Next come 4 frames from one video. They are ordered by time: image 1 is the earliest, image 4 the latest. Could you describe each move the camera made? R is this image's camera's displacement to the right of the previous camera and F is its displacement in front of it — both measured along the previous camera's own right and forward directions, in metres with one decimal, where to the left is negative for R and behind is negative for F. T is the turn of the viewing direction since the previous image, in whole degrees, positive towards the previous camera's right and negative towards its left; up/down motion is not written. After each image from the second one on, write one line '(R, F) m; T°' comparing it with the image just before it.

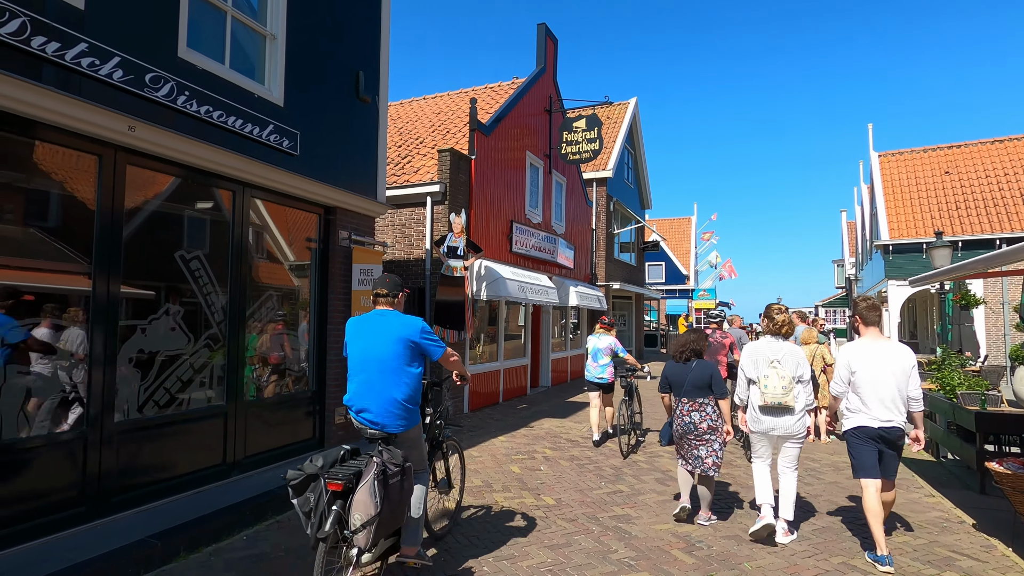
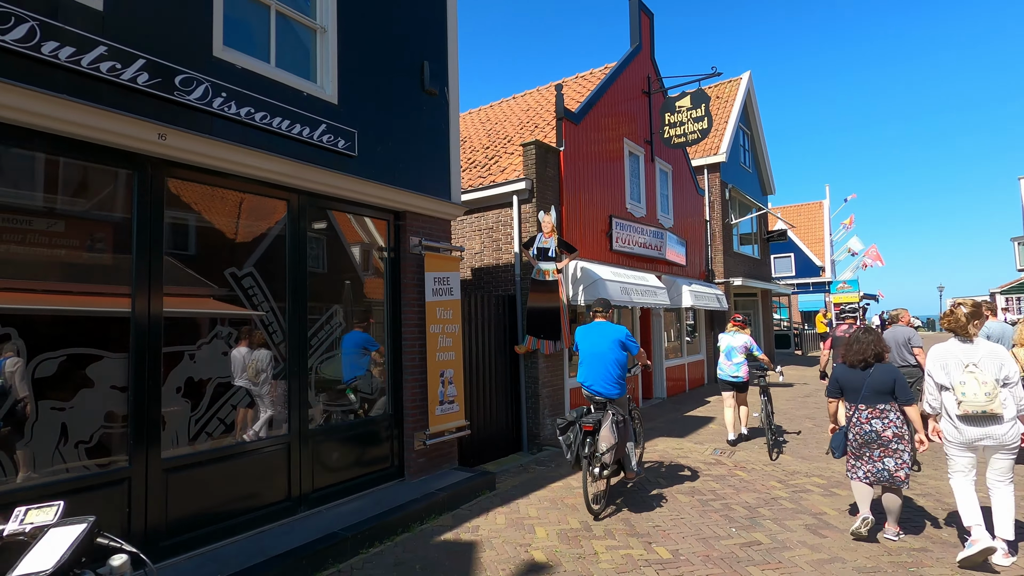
(+0.2, +0.9) m; -12°
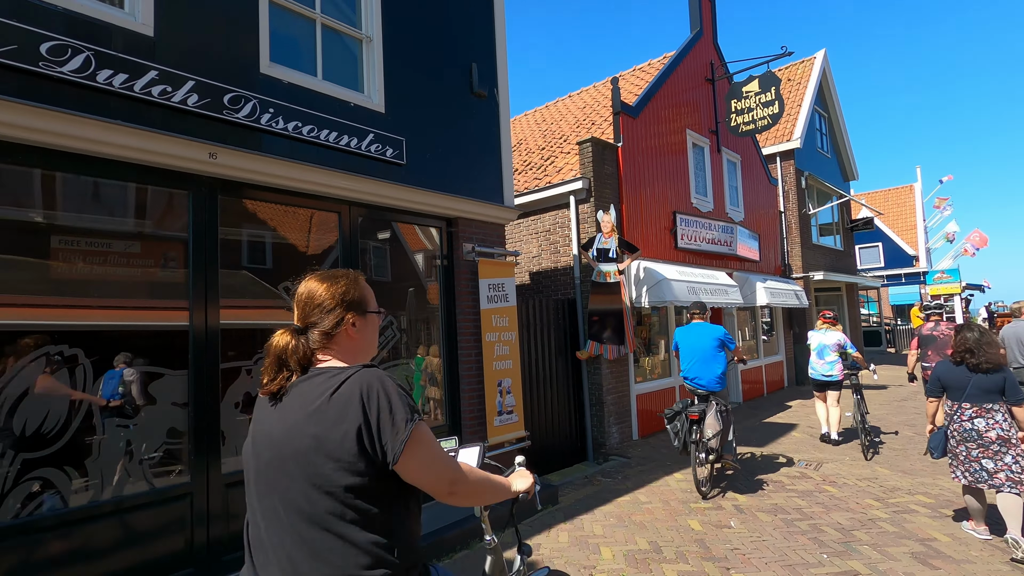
(+0.1, +0.2) m; -7°
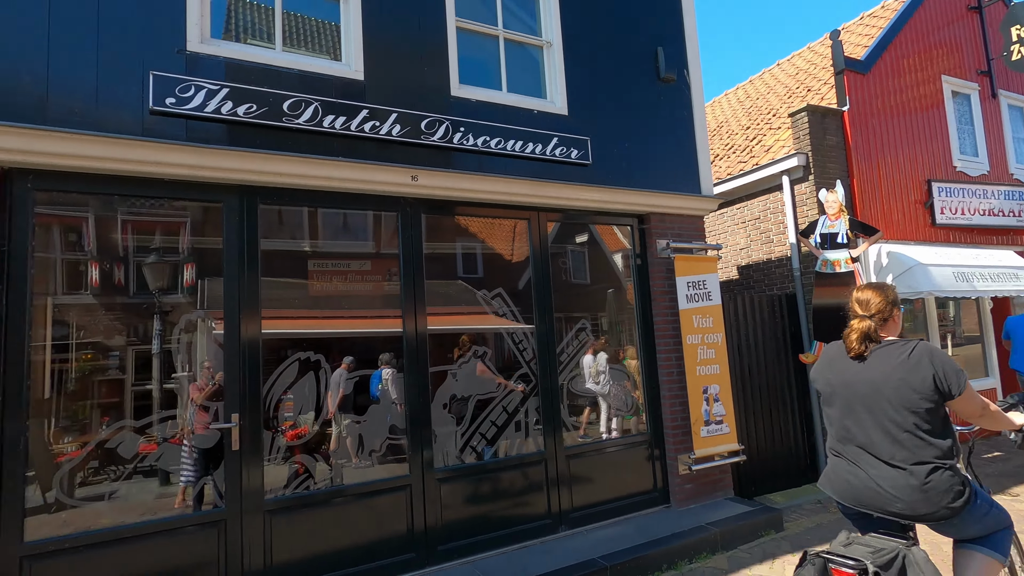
(+0.1, +0.2) m; -21°
